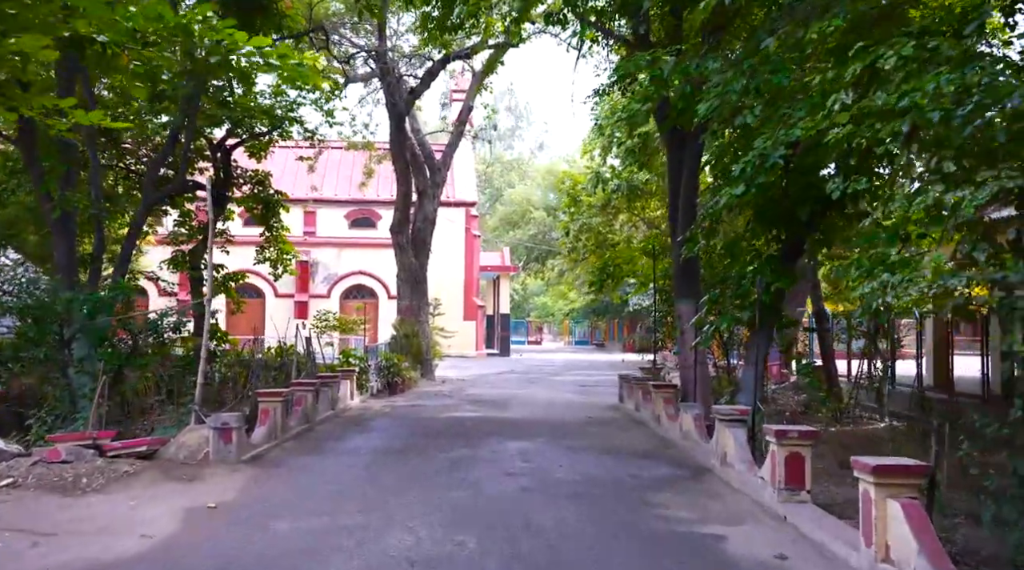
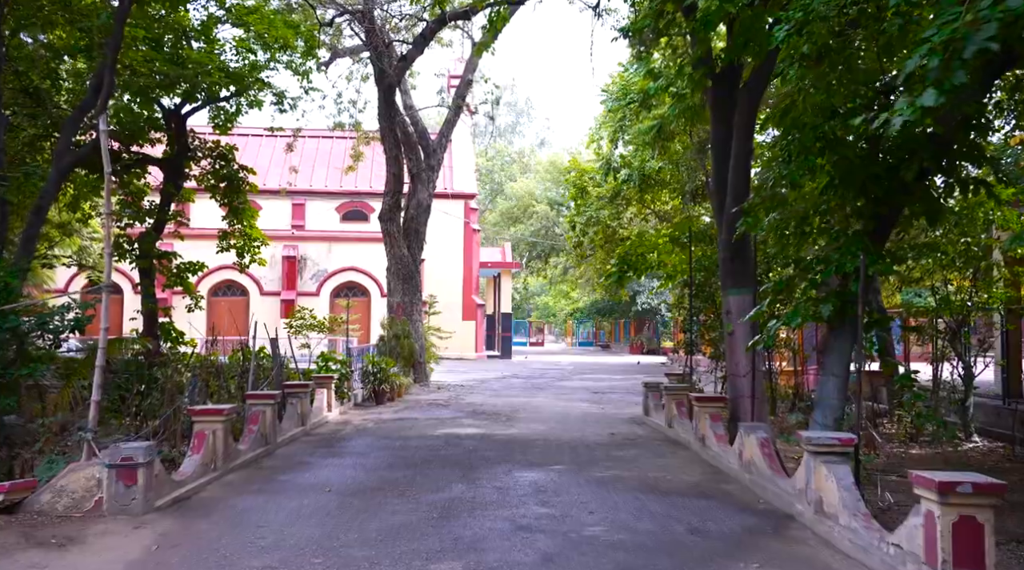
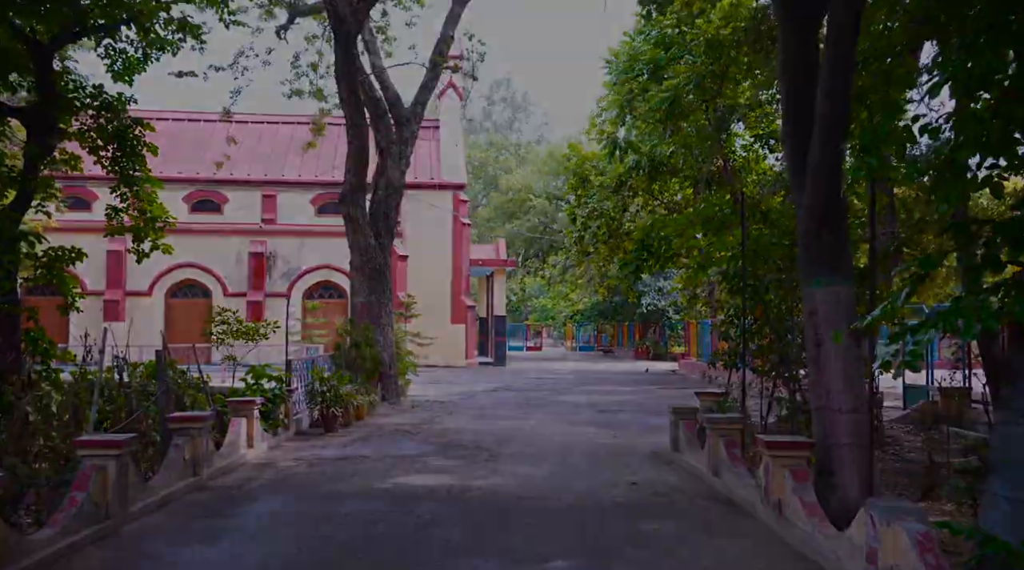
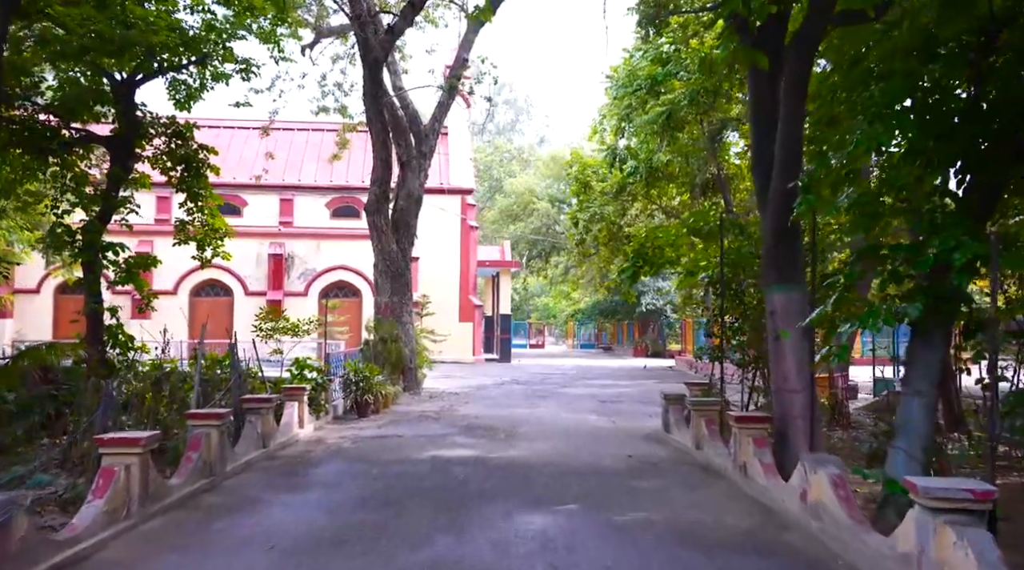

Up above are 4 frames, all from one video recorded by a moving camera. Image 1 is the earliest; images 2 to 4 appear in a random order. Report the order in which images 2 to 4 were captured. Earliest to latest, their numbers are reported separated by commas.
2, 4, 3
